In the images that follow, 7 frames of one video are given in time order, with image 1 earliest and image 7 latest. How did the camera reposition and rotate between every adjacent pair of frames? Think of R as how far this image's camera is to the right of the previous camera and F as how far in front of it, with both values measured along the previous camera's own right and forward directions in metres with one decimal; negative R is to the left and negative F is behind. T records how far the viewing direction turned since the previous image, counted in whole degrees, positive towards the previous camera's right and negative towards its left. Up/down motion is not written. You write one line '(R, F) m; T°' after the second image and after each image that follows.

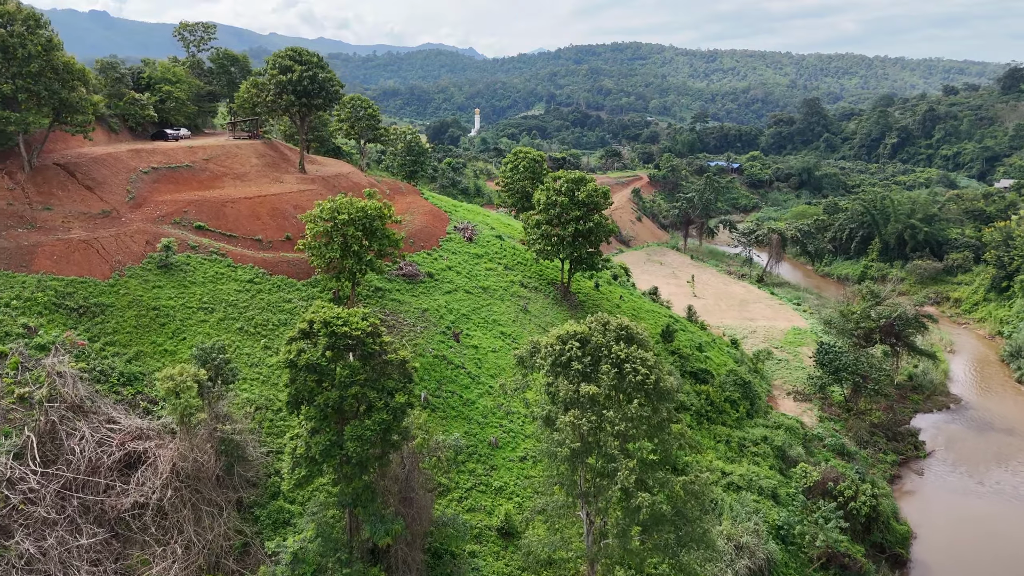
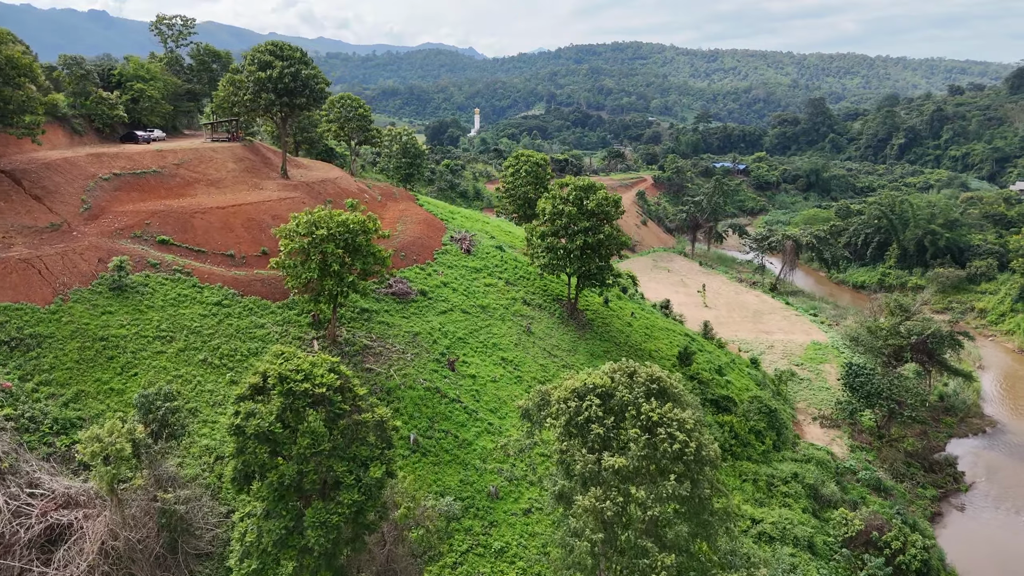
(-0.1, +2.3) m; 0°
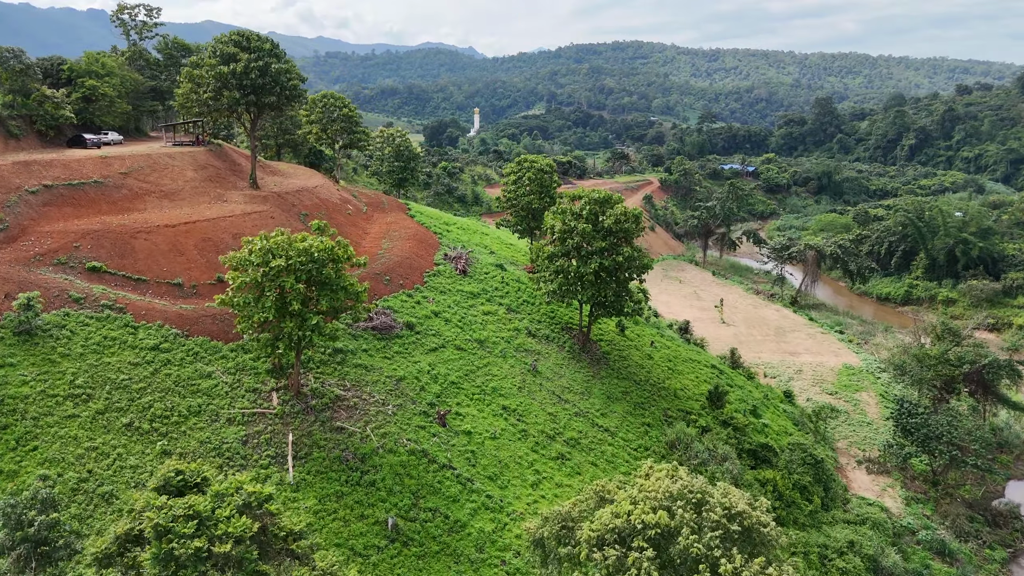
(-0.1, +3.2) m; 0°
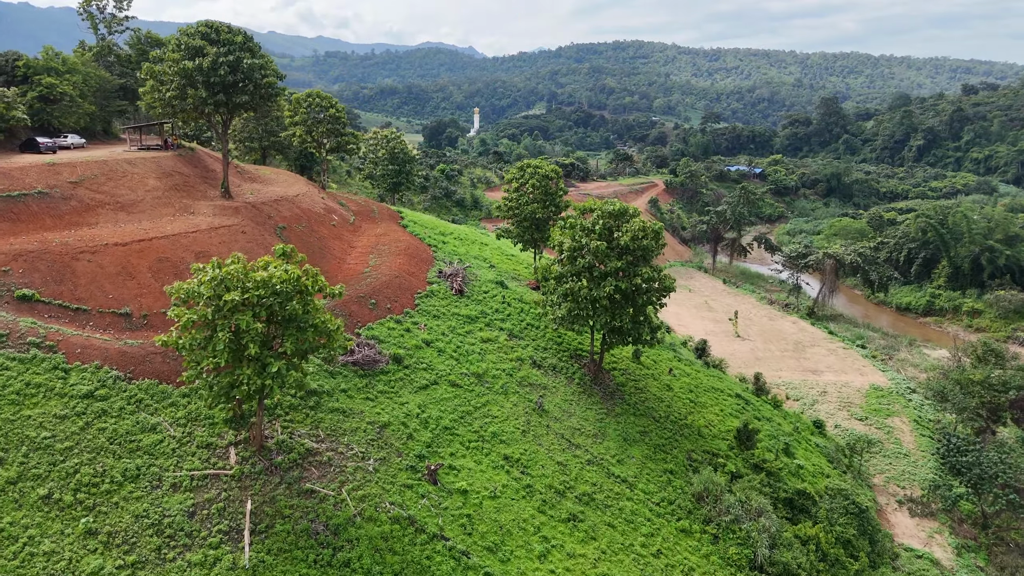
(-0.1, +2.3) m; 0°
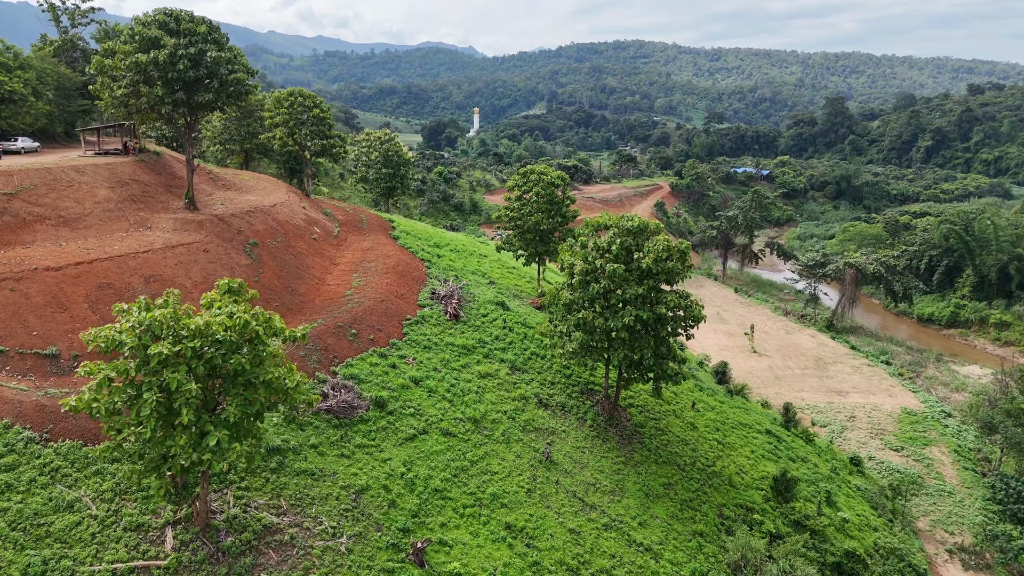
(-0.1, +2.3) m; 0°
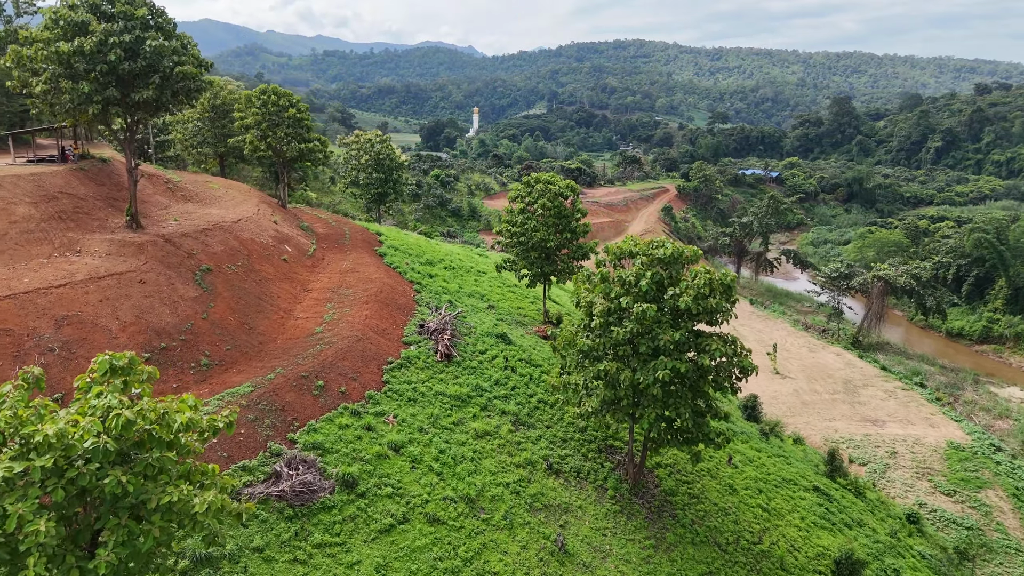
(-0.1, +2.7) m; 0°
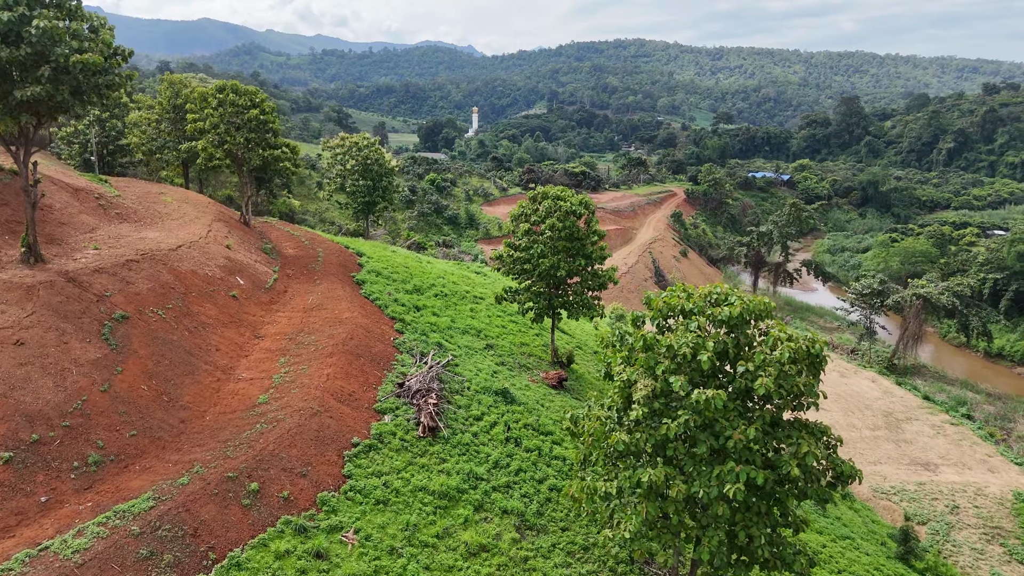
(-0.1, +3.2) m; 0°
